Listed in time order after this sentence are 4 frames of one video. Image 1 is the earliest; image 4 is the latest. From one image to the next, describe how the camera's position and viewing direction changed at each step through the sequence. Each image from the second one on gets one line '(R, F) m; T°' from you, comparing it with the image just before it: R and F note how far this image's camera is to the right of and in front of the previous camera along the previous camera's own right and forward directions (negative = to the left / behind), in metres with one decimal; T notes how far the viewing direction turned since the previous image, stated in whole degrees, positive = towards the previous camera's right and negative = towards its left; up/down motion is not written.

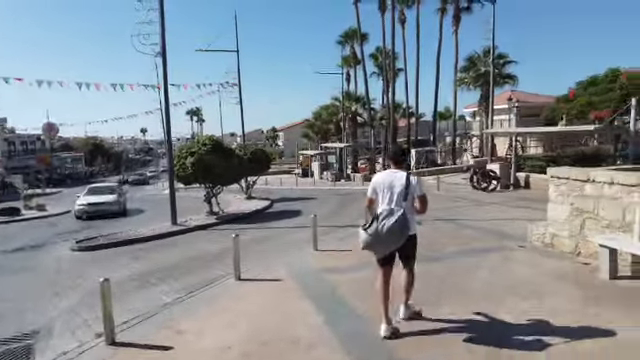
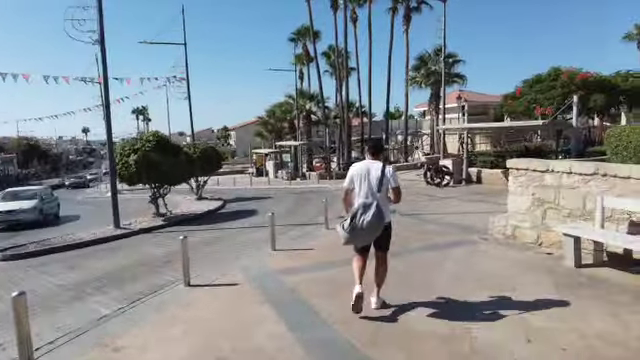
(-0.1, +0.5) m; +6°
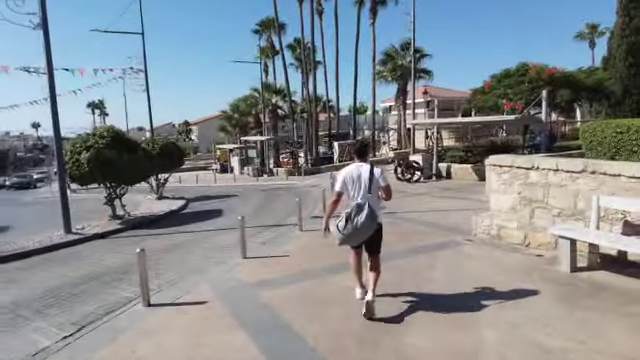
(-0.2, +0.7) m; +5°
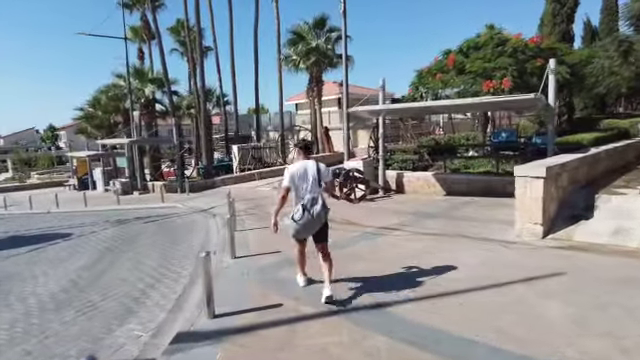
(+0.2, +7.0) m; +14°
